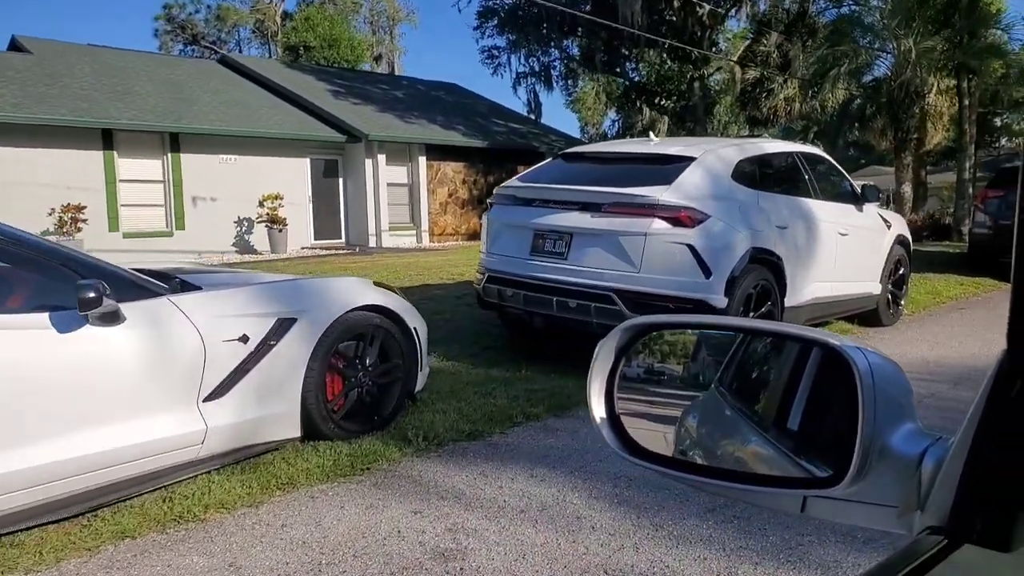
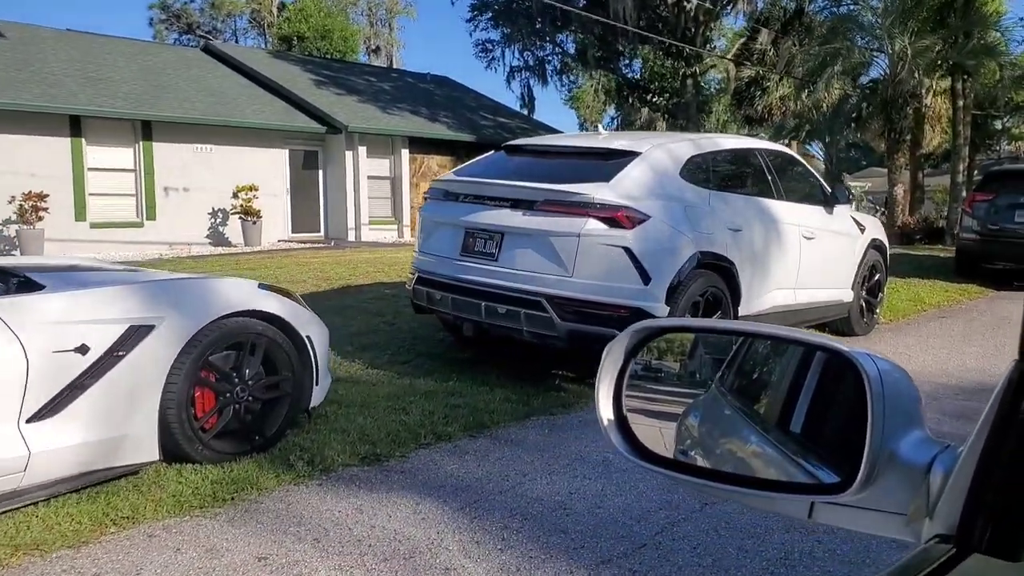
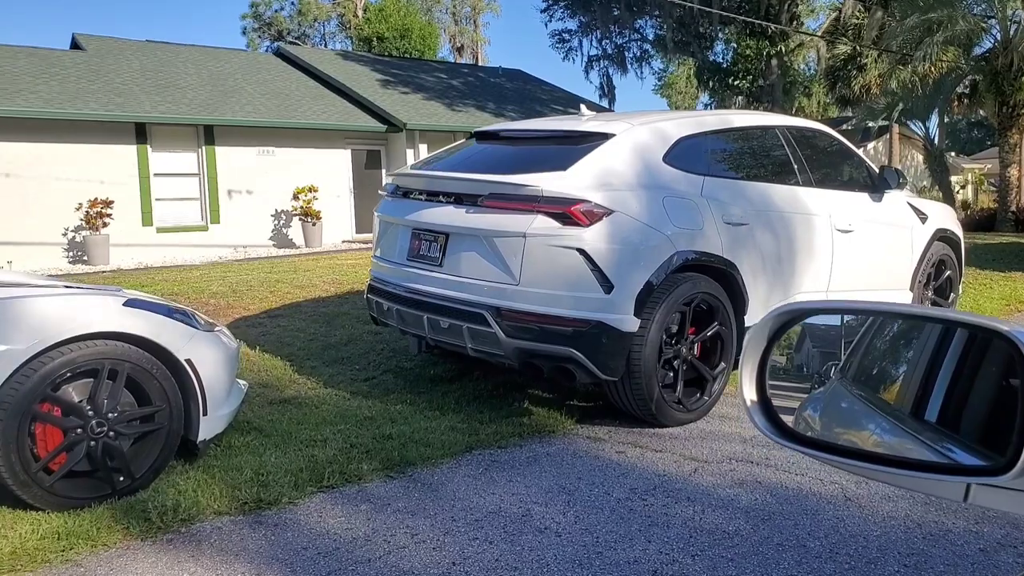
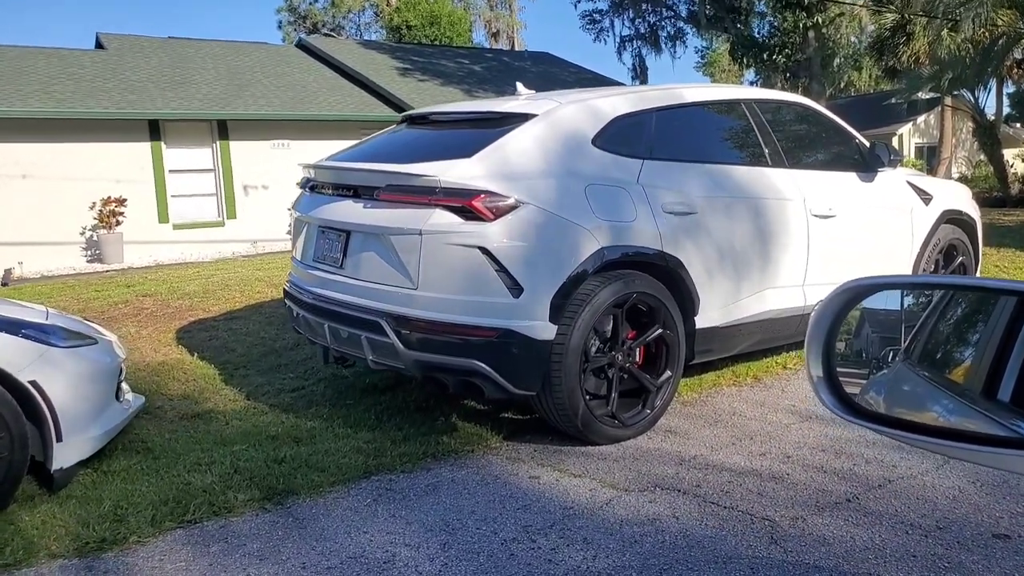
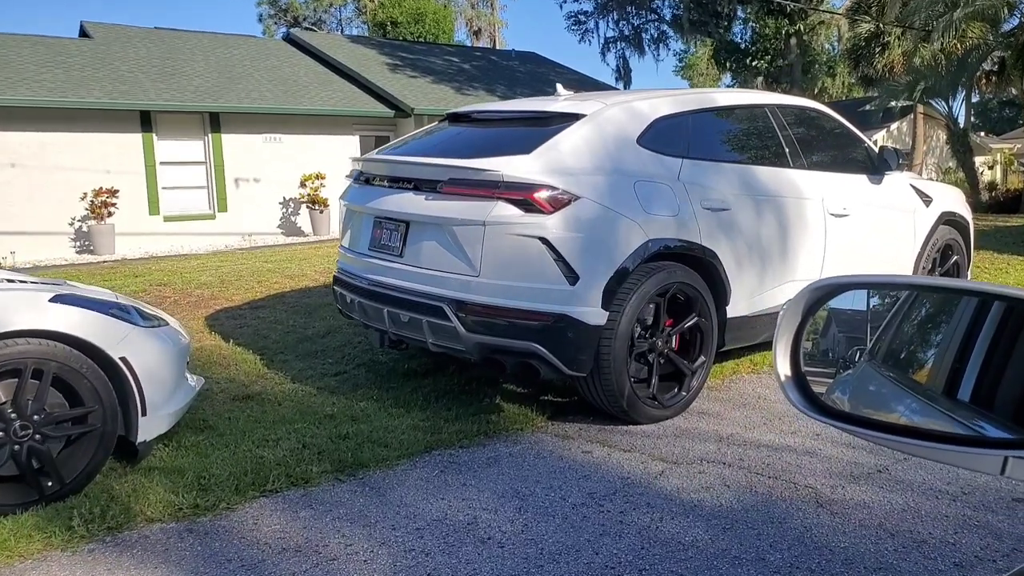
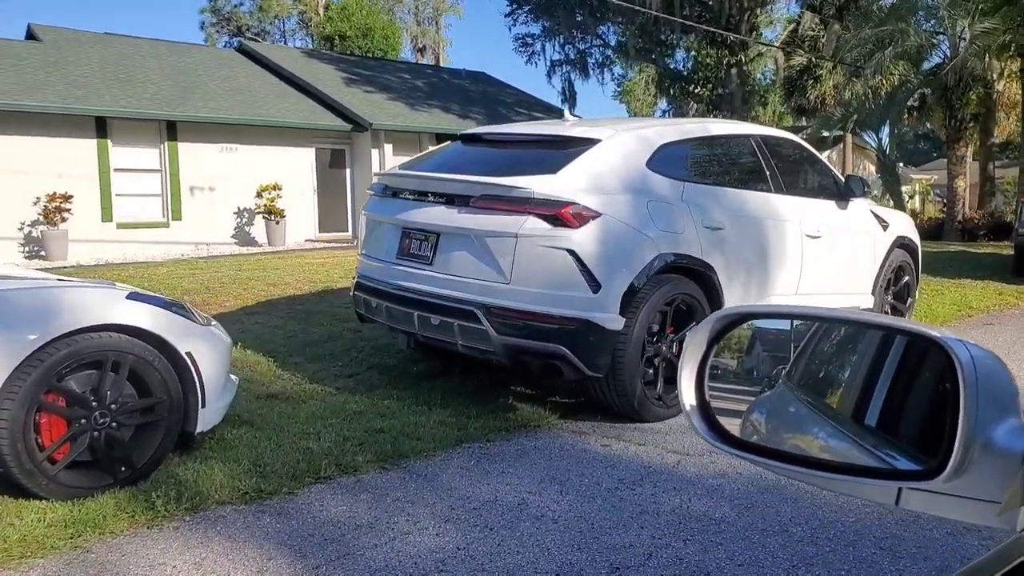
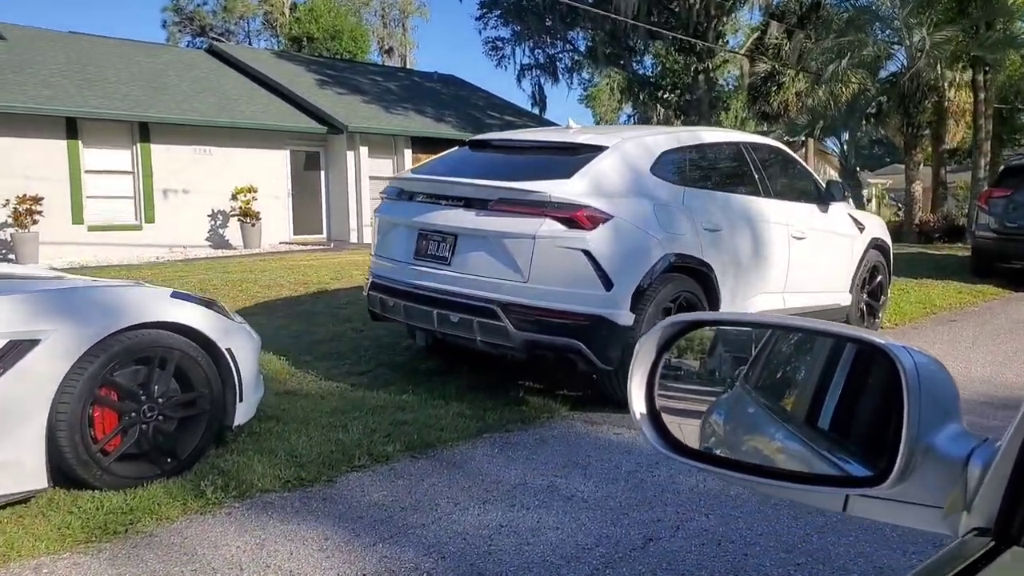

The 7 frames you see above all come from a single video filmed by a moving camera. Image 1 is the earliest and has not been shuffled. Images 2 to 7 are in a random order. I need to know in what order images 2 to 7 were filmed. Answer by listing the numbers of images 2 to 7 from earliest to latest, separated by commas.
2, 7, 6, 3, 5, 4
